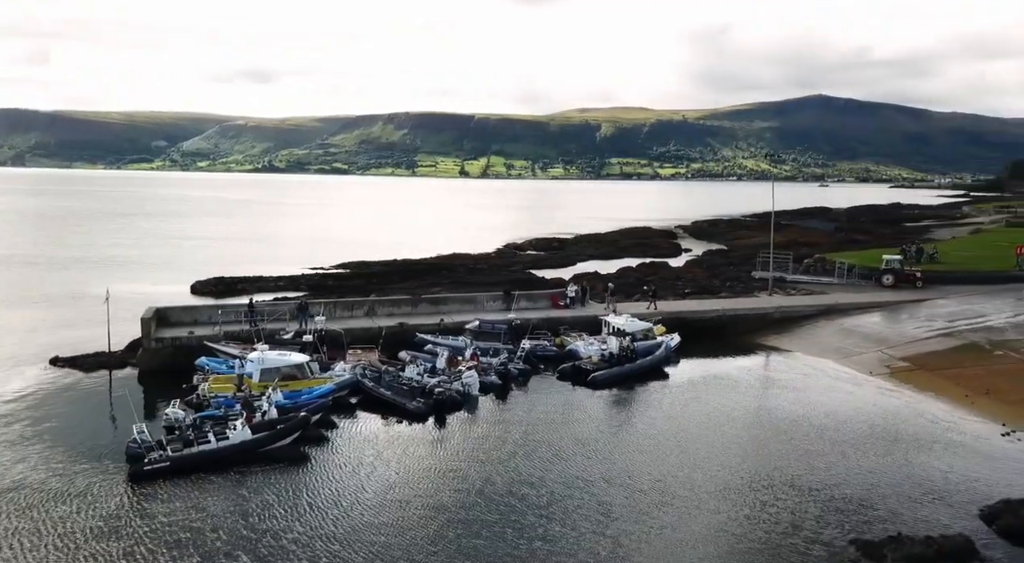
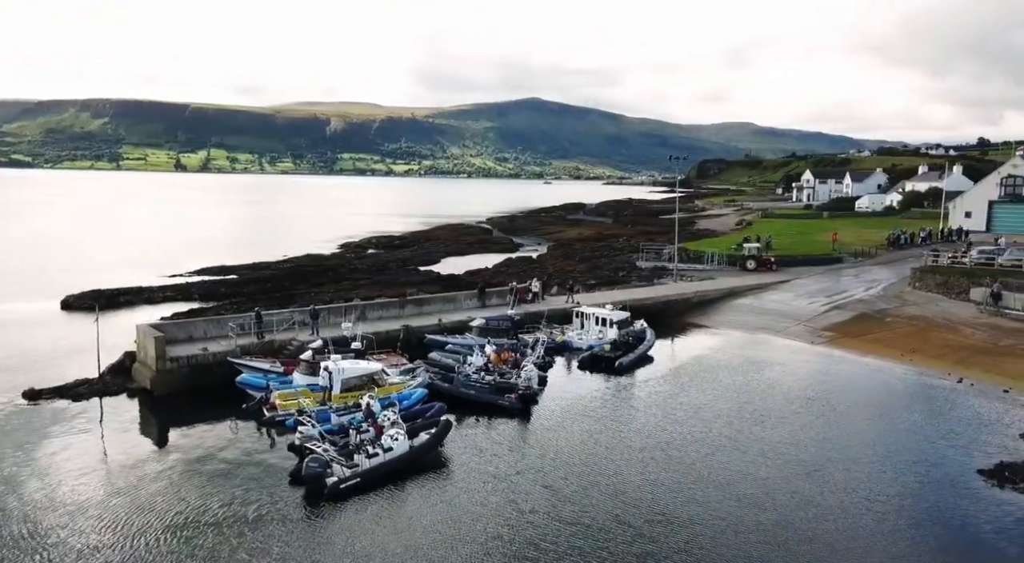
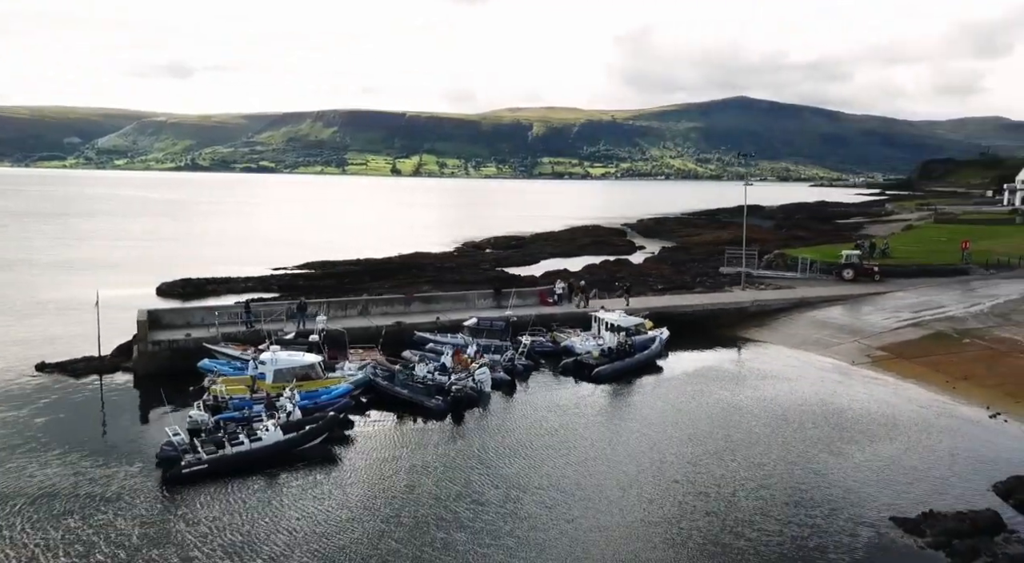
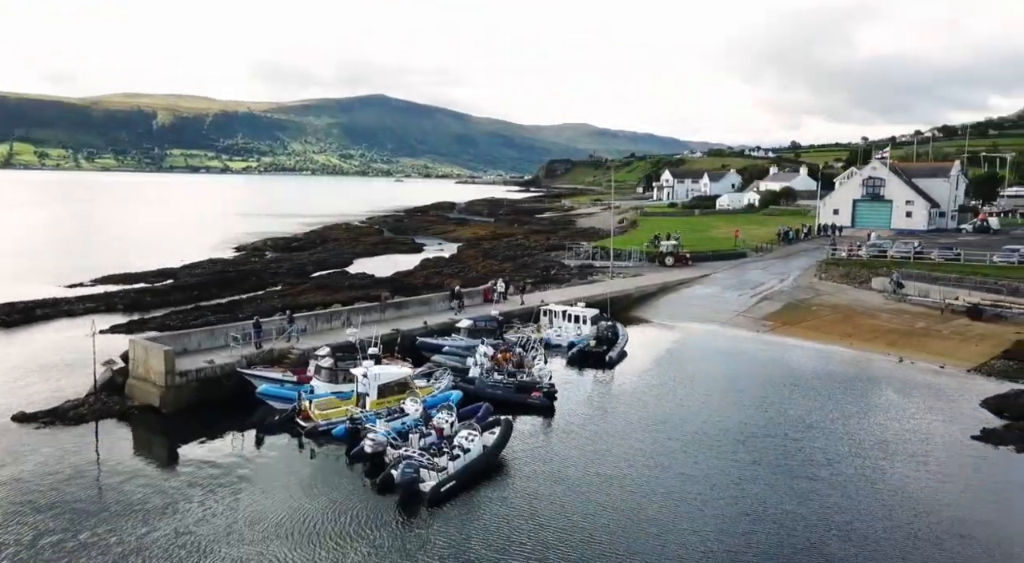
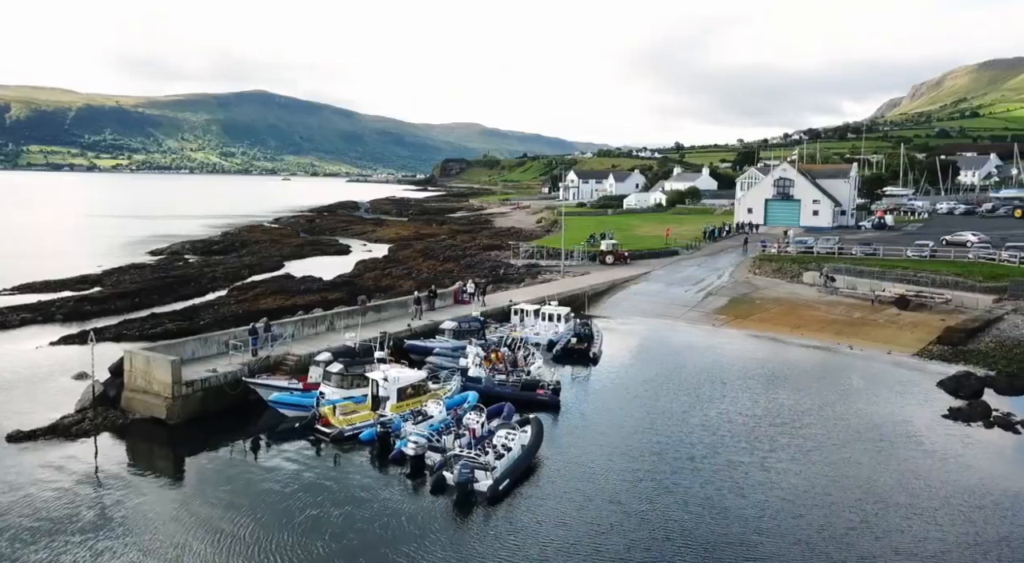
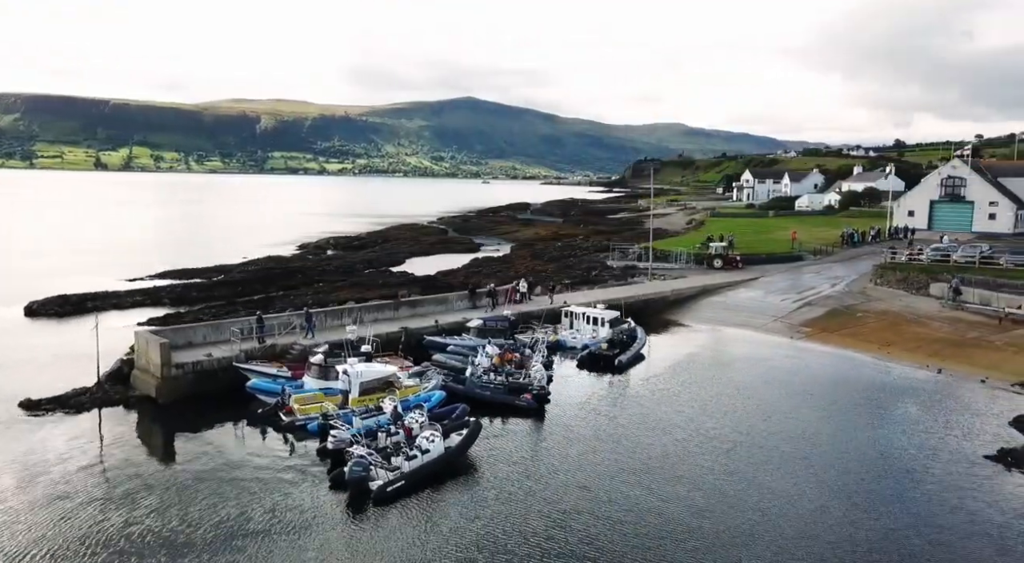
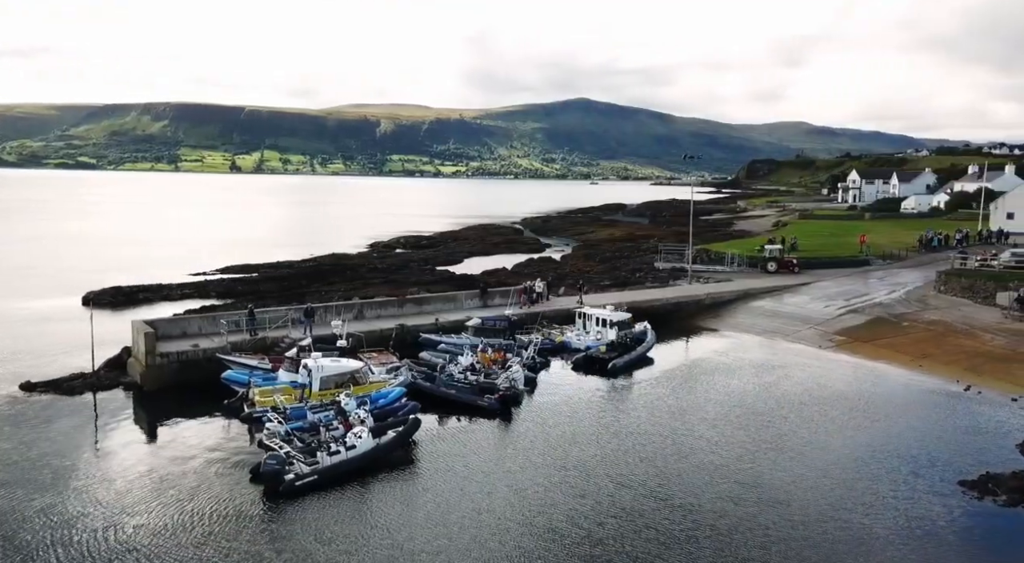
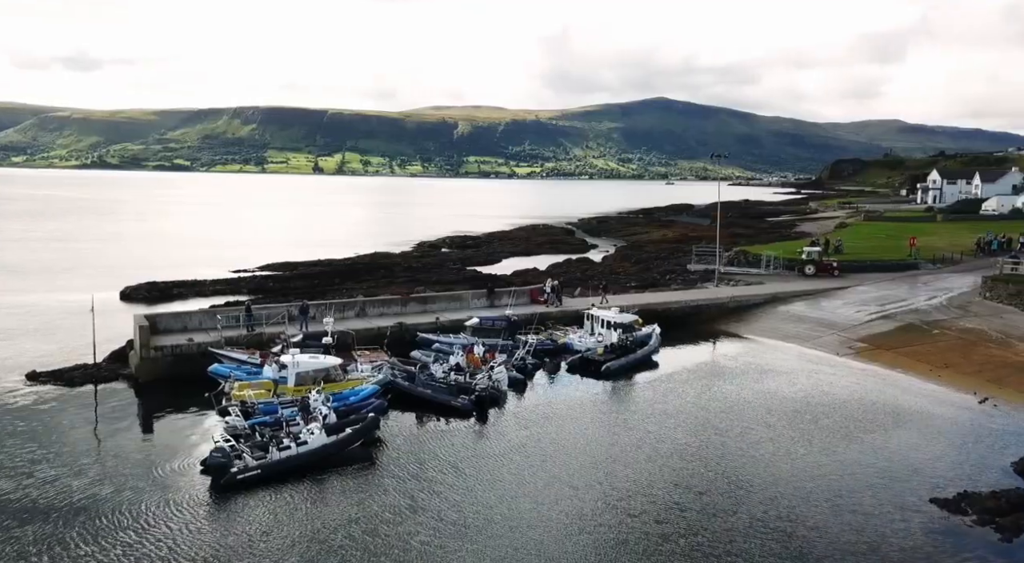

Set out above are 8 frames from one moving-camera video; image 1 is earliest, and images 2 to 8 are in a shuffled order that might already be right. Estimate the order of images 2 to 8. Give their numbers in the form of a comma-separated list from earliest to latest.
3, 8, 7, 2, 6, 4, 5
